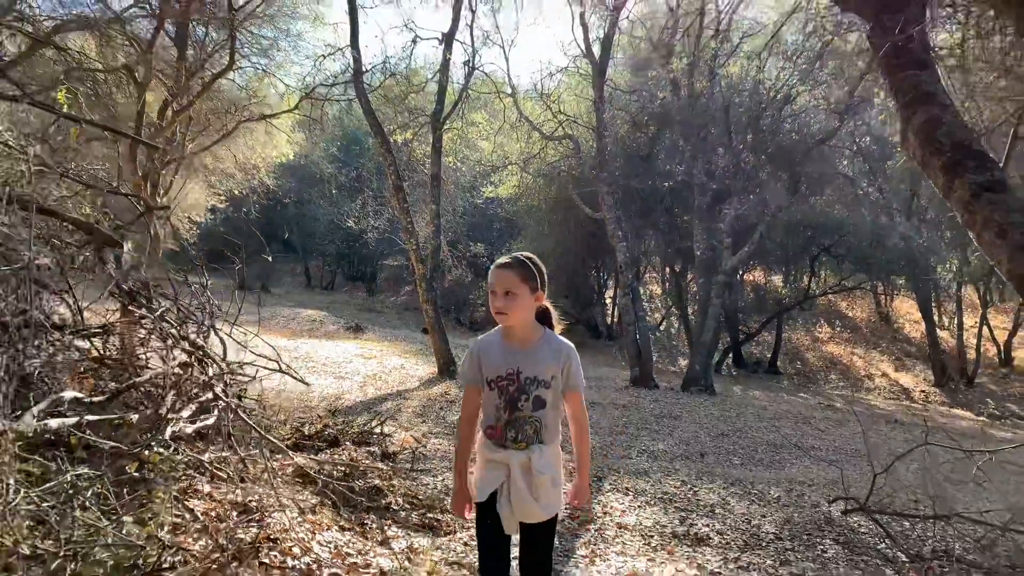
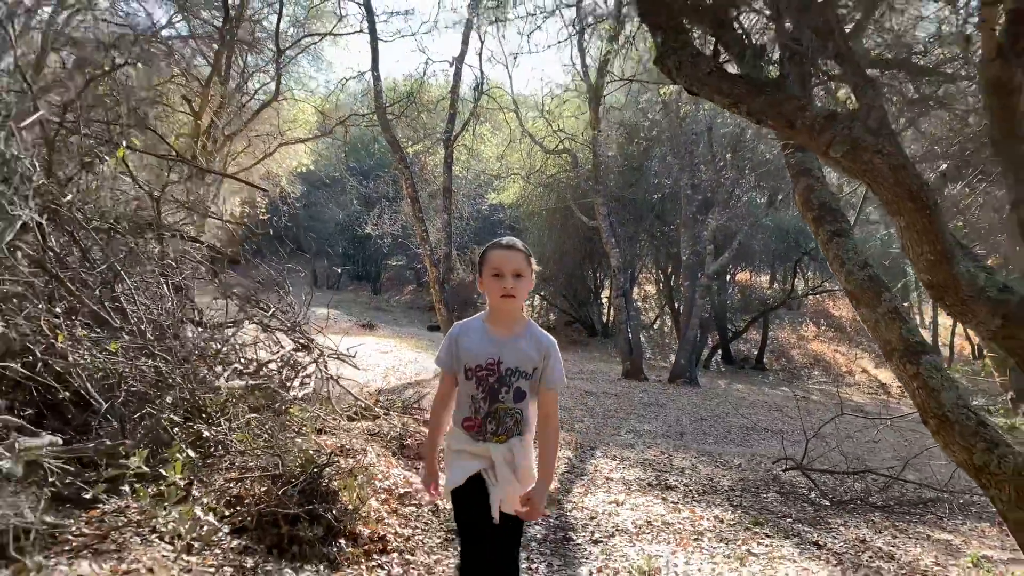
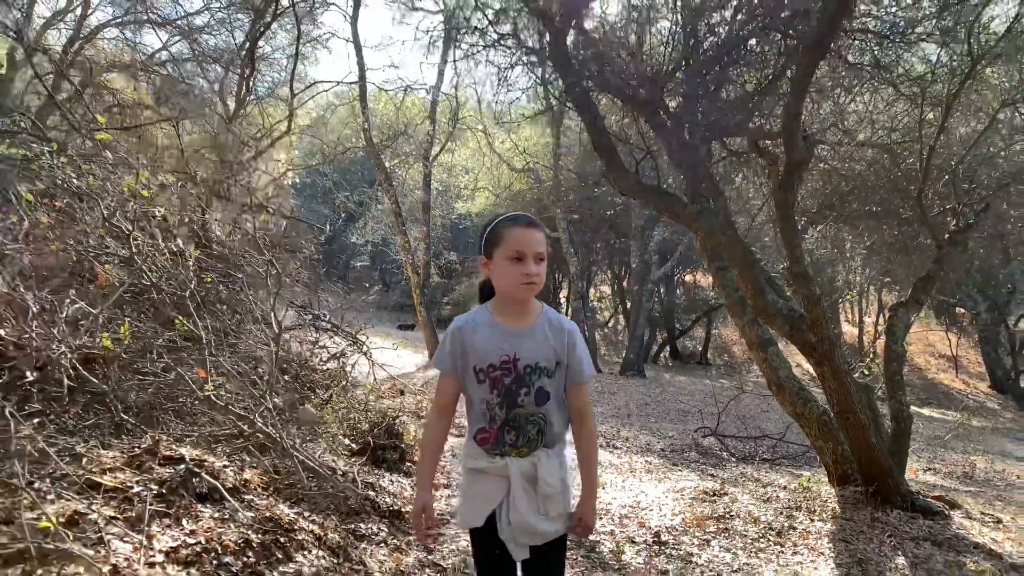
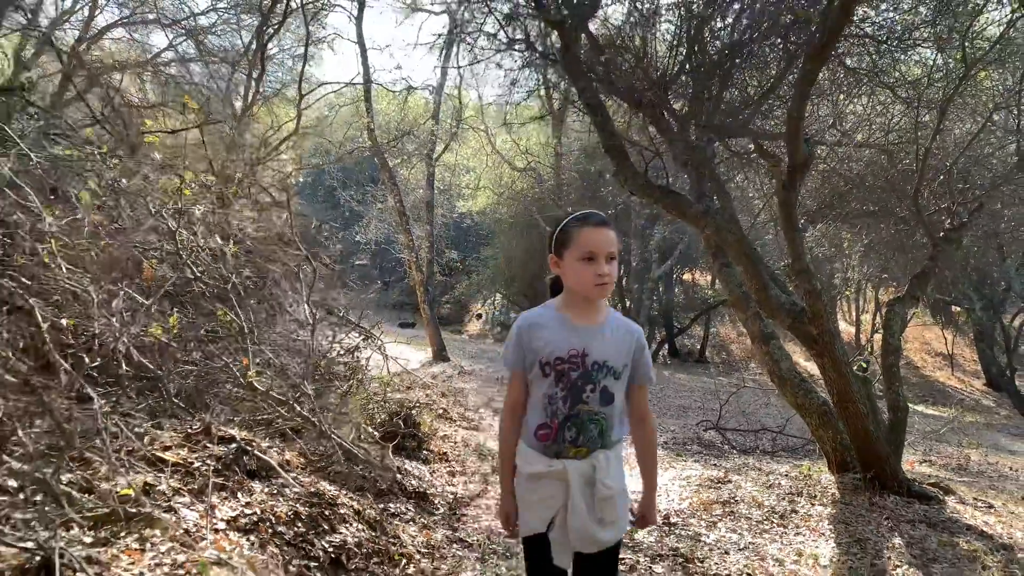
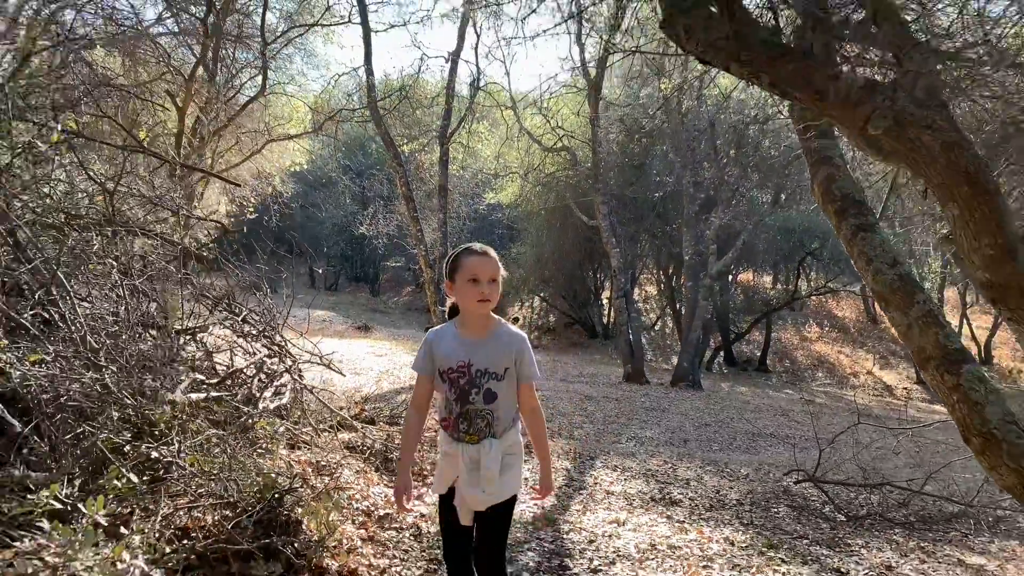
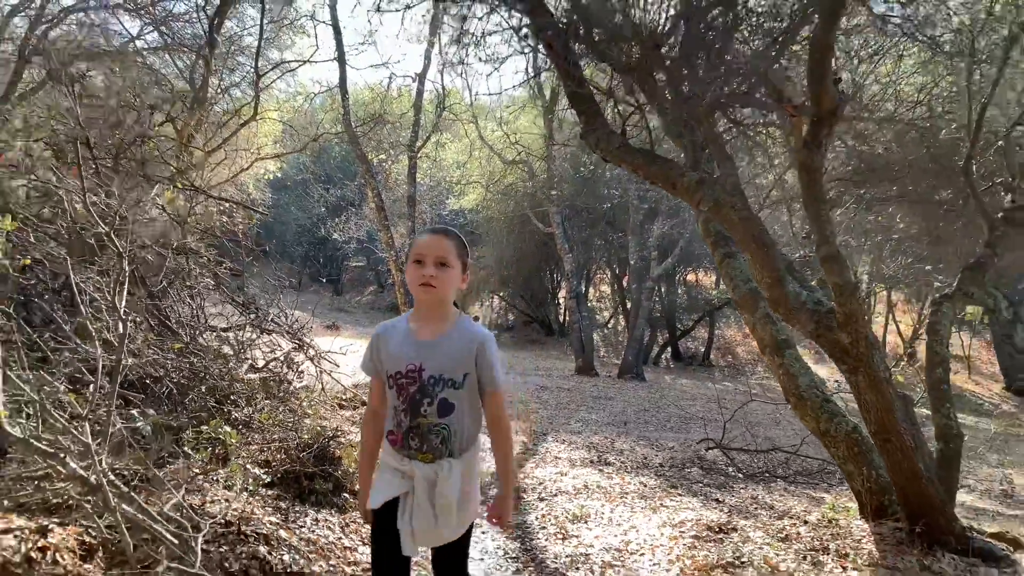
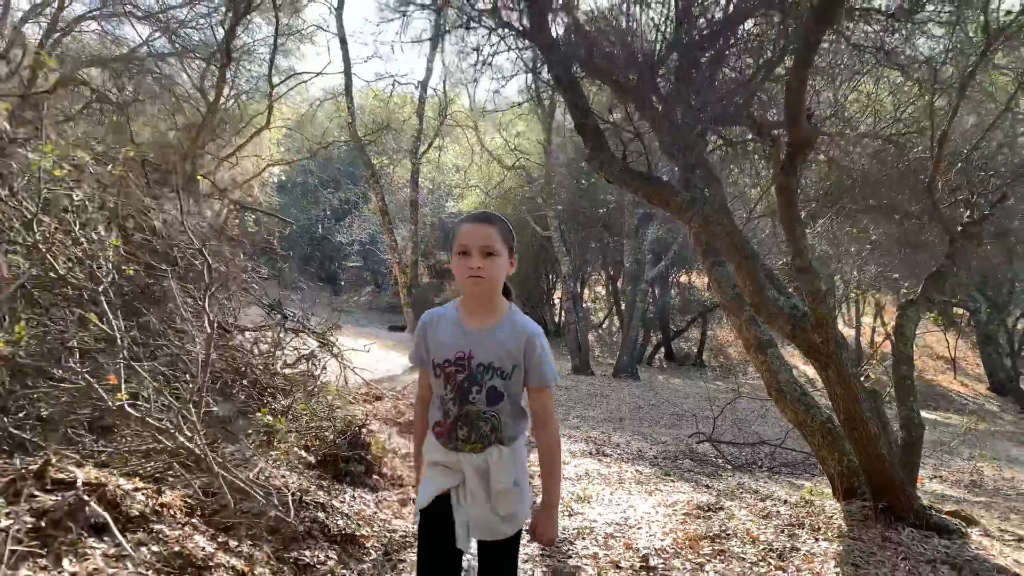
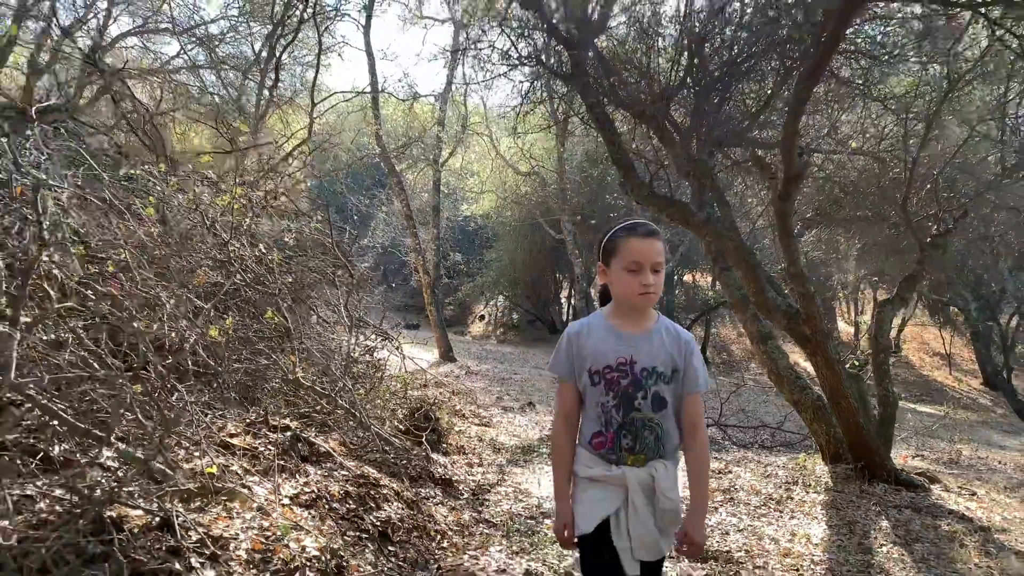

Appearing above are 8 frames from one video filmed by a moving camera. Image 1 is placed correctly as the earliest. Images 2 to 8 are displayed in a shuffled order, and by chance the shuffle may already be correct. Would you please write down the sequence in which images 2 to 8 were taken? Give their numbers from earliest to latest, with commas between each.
5, 2, 6, 7, 3, 4, 8
